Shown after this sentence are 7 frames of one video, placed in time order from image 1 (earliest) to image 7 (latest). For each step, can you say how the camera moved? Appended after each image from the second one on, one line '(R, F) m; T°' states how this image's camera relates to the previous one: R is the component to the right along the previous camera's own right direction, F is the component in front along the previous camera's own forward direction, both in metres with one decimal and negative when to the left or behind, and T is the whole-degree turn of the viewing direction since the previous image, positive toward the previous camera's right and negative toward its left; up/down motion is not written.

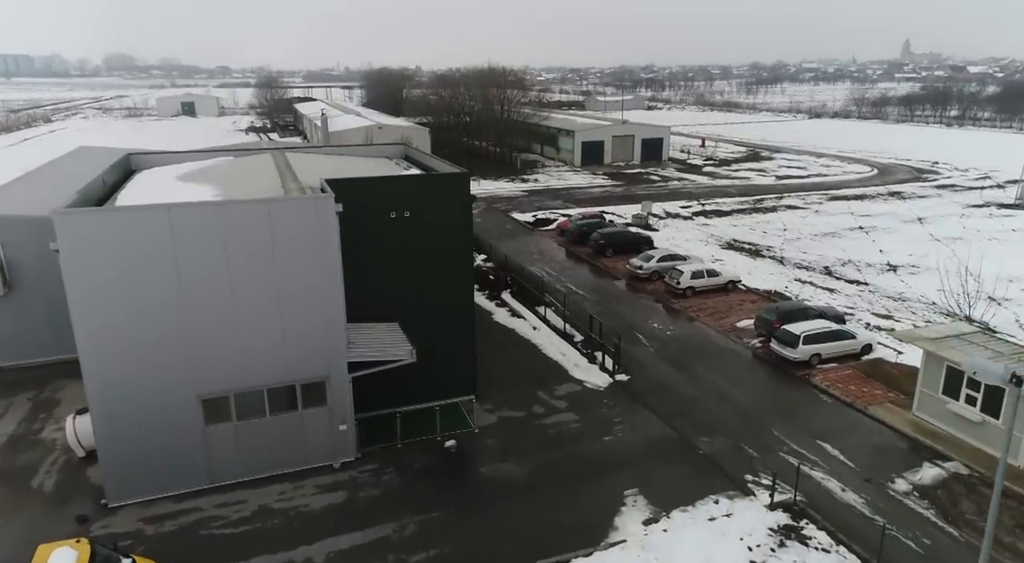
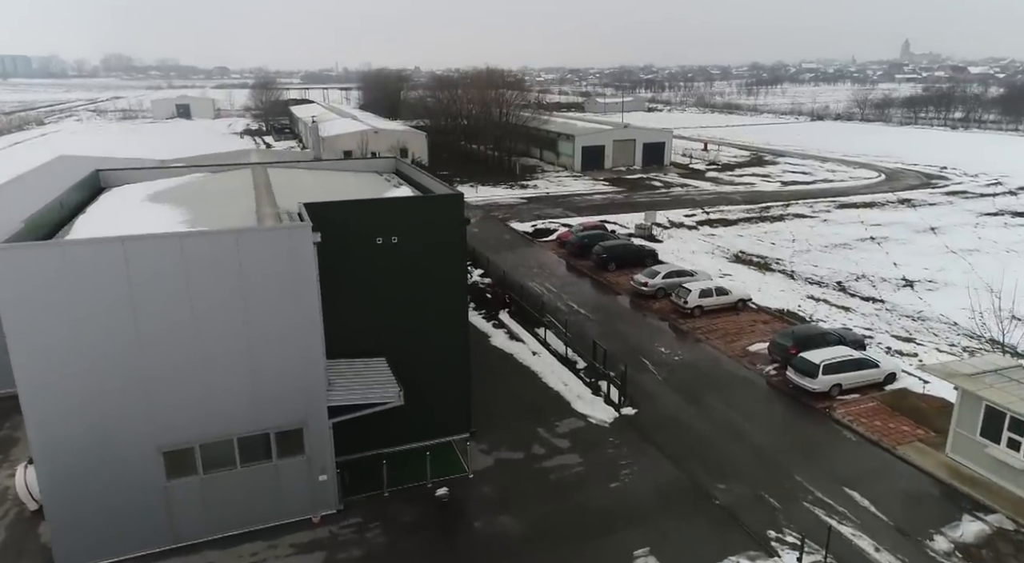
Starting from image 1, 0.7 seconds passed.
(0.0, +1.0) m; 0°
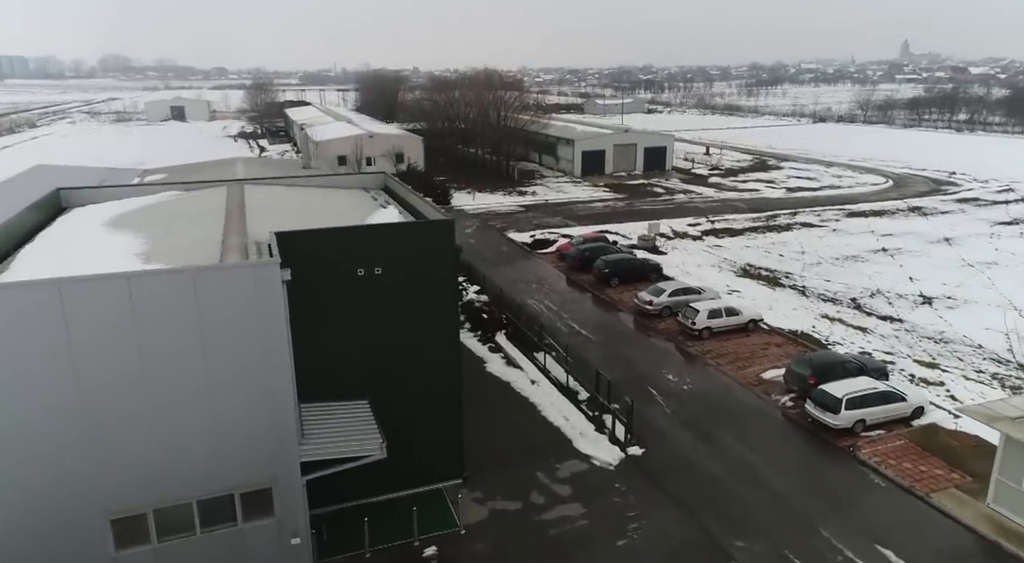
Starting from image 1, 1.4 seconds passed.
(0.0, +1.1) m; 0°
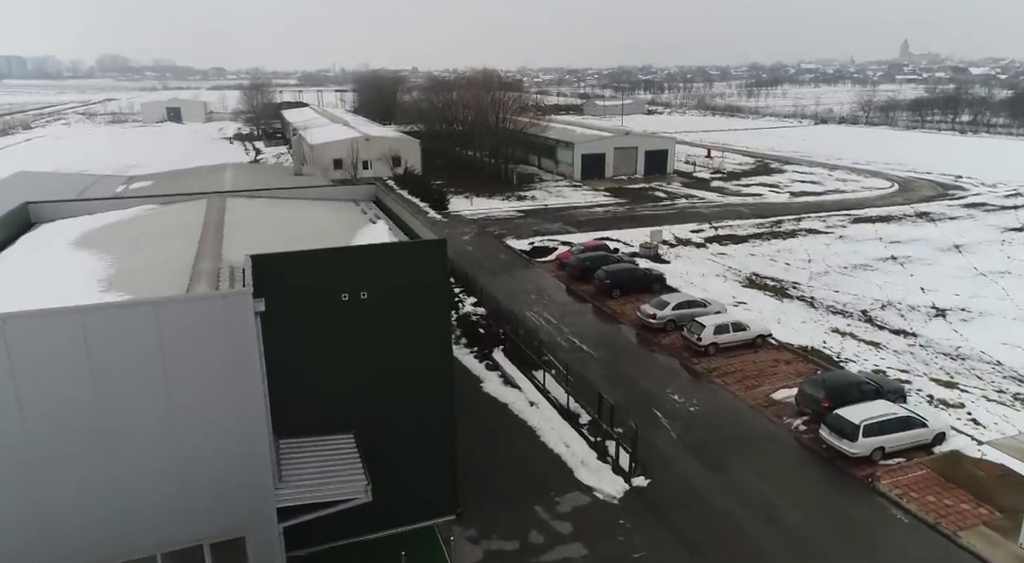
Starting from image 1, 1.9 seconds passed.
(0.0, +0.7) m; 0°
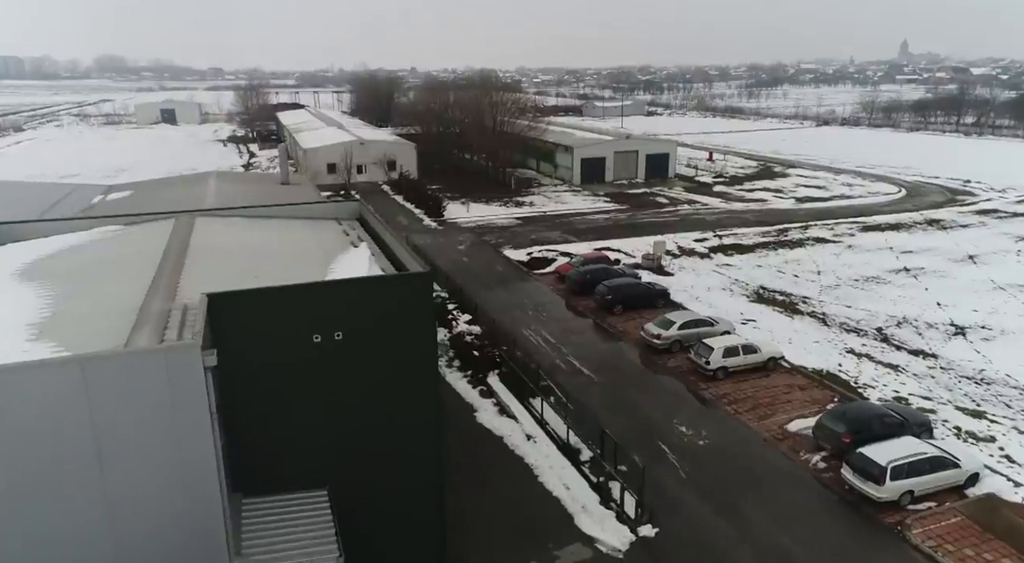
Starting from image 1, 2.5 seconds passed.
(+0.1, +1.0) m; 0°
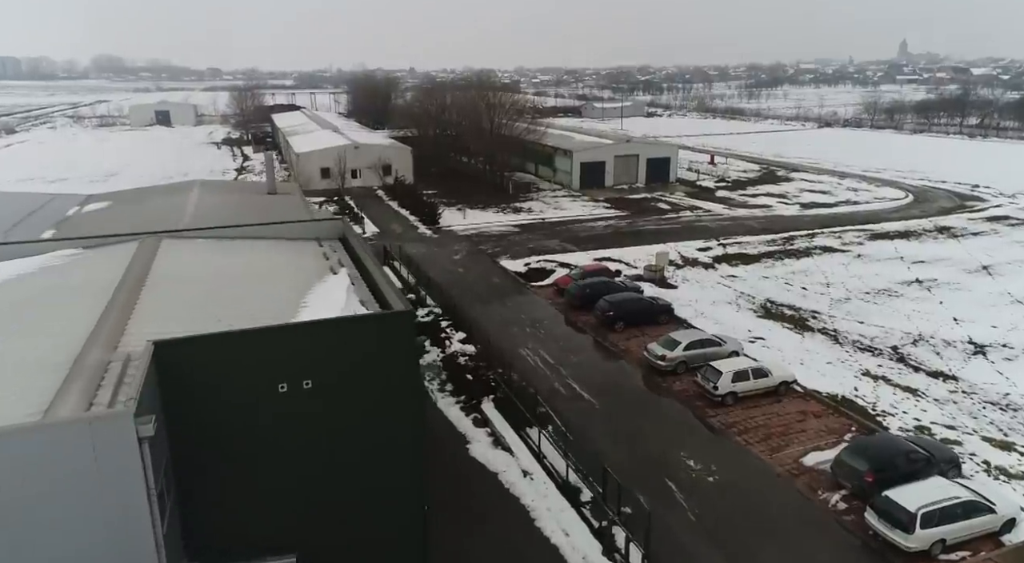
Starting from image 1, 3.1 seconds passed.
(+0.1, +0.9) m; 0°
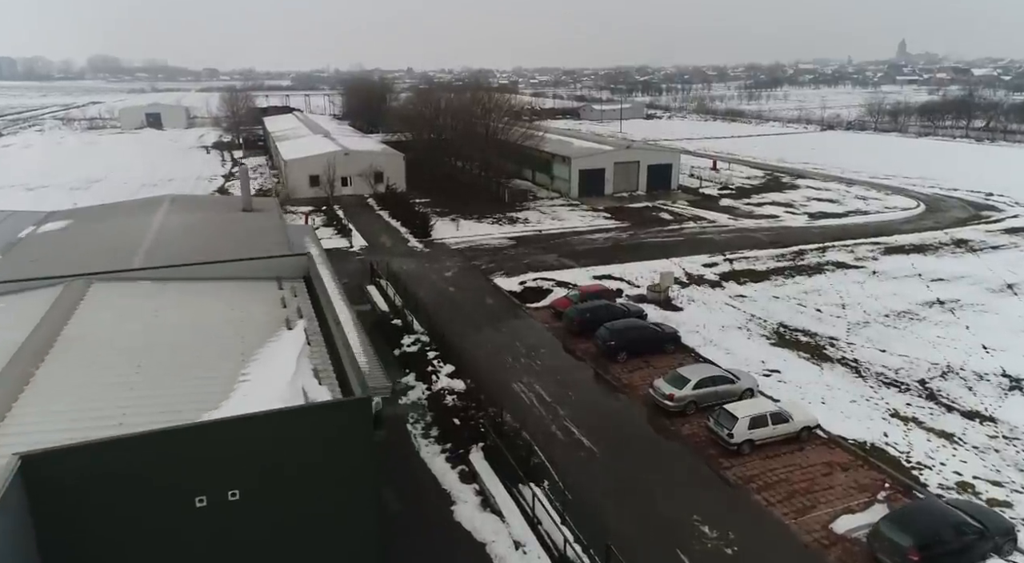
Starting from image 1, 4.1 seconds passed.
(+0.1, +1.5) m; 0°
